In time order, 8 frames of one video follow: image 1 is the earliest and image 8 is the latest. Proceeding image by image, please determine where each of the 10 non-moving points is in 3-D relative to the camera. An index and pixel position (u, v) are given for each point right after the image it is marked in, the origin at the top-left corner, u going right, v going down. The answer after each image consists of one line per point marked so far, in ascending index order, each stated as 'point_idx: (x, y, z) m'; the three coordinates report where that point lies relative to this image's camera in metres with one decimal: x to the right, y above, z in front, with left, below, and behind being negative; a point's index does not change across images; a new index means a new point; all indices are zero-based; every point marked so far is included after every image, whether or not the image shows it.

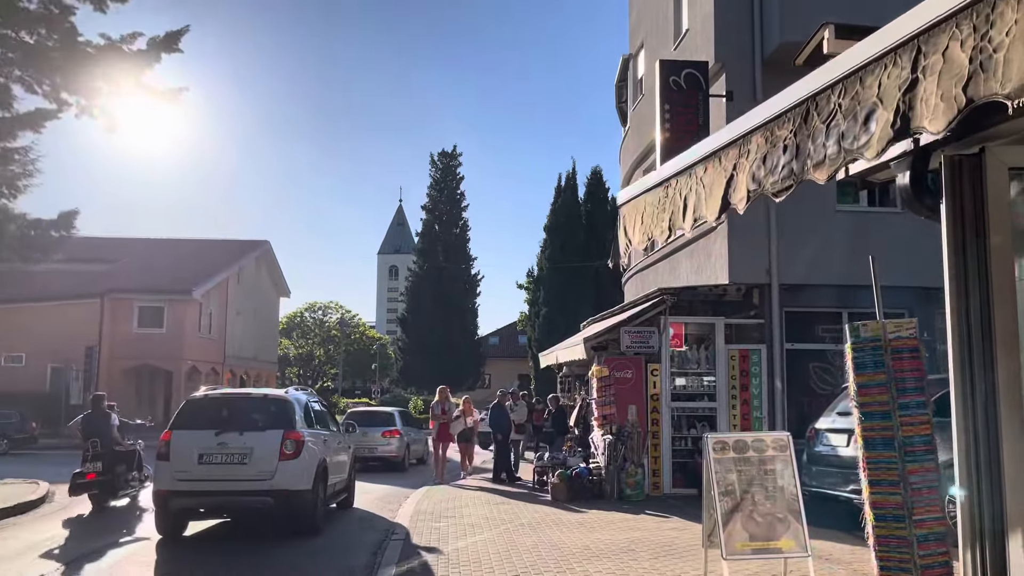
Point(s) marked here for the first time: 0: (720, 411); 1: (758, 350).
0: (+3.0, -1.8, +12.4) m
1: (+3.6, -0.9, +12.5) m
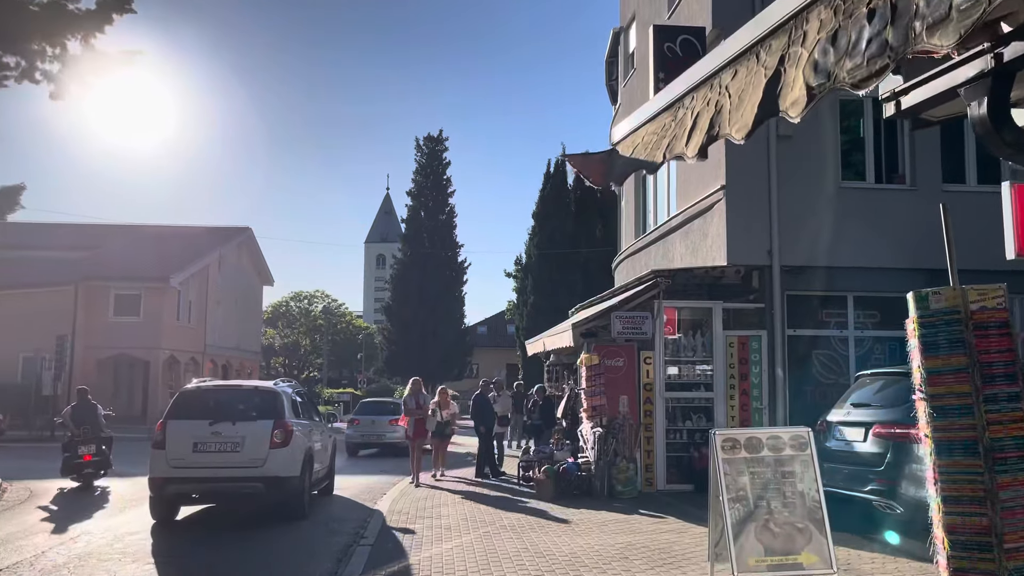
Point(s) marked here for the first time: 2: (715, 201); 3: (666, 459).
0: (+2.8, -1.6, +11.6) m
1: (+3.4, -0.7, +11.7) m
2: (+2.9, +1.2, +12.2) m
3: (+2.1, -2.3, +11.5) m
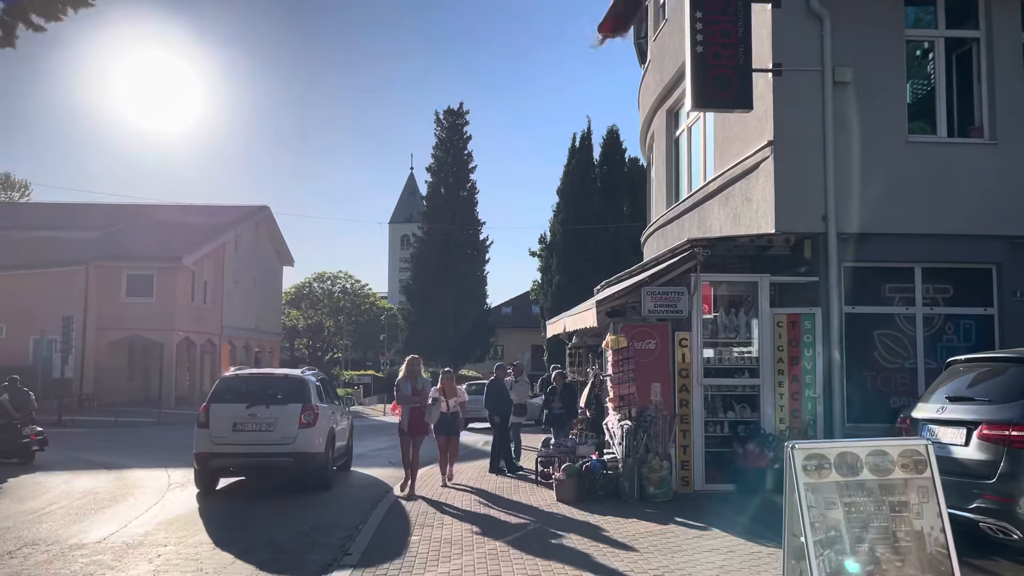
0: (+3.0, -1.2, +10.2) m
1: (+3.6, -0.3, +10.2) m
2: (+3.1, +1.6, +10.7) m
3: (+2.3, -2.0, +10.0) m
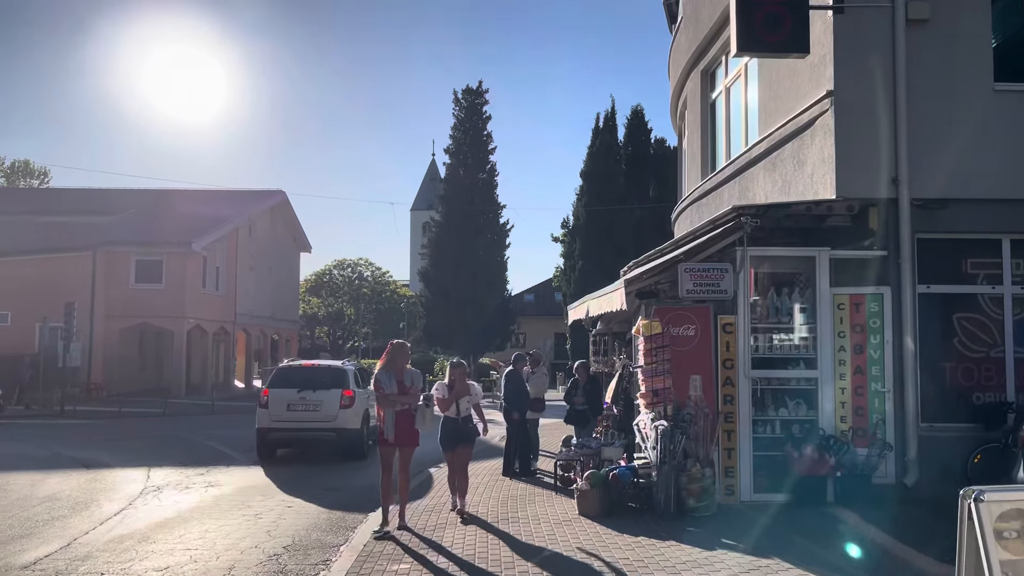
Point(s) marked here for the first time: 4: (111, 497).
0: (+3.2, -1.0, +8.6) m
1: (+3.7, -0.1, +8.7) m
2: (+3.2, +1.8, +9.1) m
3: (+2.4, -1.7, +8.6) m
4: (-4.8, -2.5, +10.2) m
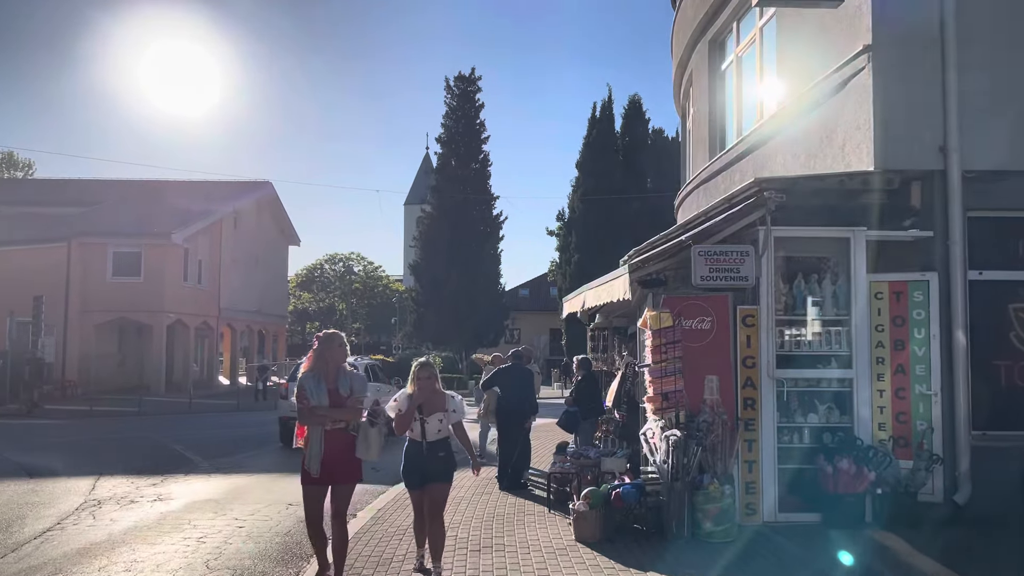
0: (+3.0, -0.9, +7.4) m
1: (+3.6, +0.1, +7.5) m
2: (+3.1, +2.0, +7.9) m
3: (+2.3, -1.6, +7.4) m
4: (-4.9, -2.4, +8.9) m
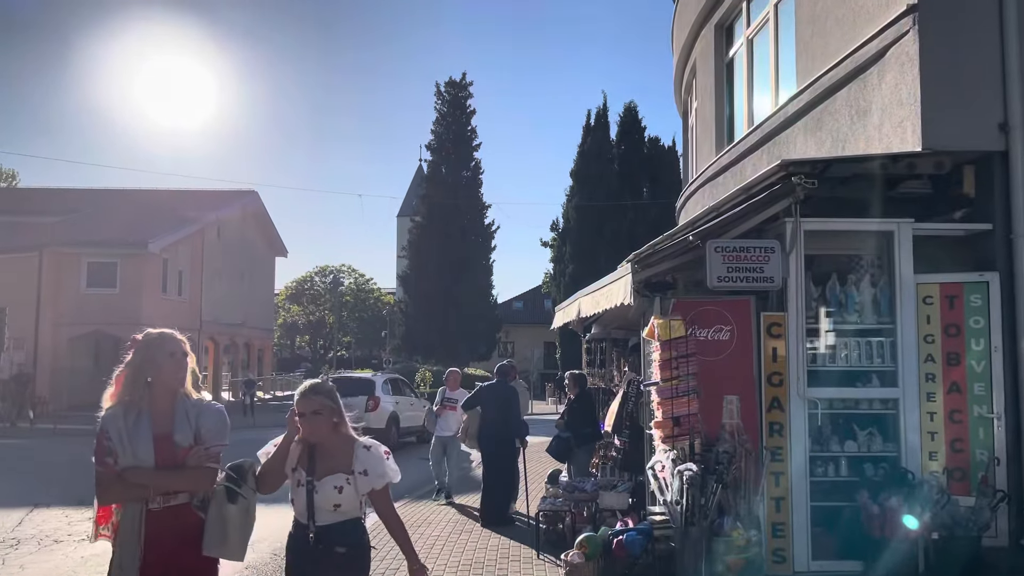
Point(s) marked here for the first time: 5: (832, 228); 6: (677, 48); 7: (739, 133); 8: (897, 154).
0: (+2.9, -0.9, +6.2) m
1: (+3.4, 0.0, +6.3) m
2: (+3.0, +1.9, +6.7) m
3: (+2.1, -1.6, +6.1) m
4: (-5.1, -2.4, +7.7) m
5: (+2.4, +0.5, +6.4) m
6: (+2.7, +3.9, +13.8) m
7: (+2.9, +2.0, +10.9) m
8: (+2.7, +1.0, +6.1) m
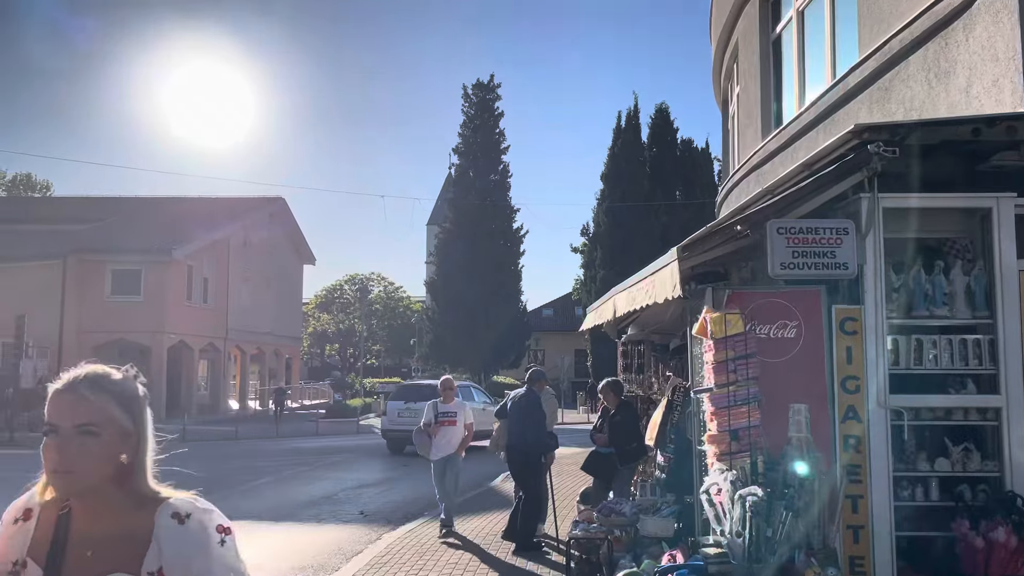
0: (+3.0, -0.8, +5.2) m
1: (+3.6, +0.1, +5.2) m
2: (+3.1, +2.0, +5.7) m
3: (+2.3, -1.6, +5.1) m
4: (-4.8, -2.4, +6.9) m
5: (+2.6, +0.5, +5.4) m
6: (+3.1, +3.9, +12.9) m
7: (+3.2, +2.0, +9.9) m
8: (+2.9, +1.0, +5.1) m
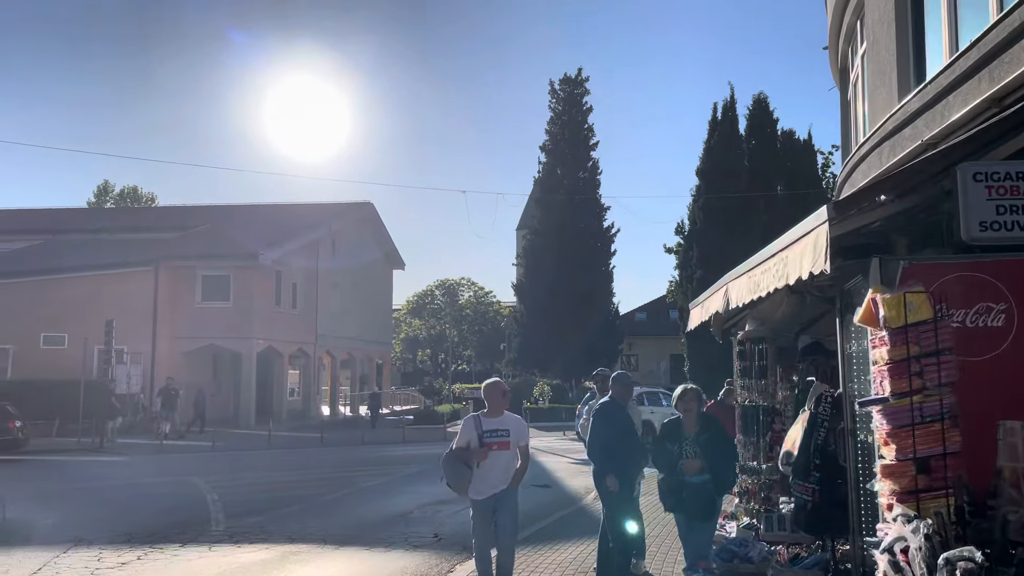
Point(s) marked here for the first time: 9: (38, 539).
0: (+3.4, -0.7, +3.6) m
1: (+4.0, +0.3, +3.5) m
2: (+3.5, +2.2, +4.1) m
3: (+2.7, -1.4, +3.6) m
4: (-4.2, -2.3, +6.1) m
5: (+3.0, +0.7, +3.8) m
6: (+4.2, +4.0, +11.2) m
7: (+4.1, +2.1, +8.2) m
8: (+3.3, +1.2, +3.5) m
9: (-4.9, -2.7, +9.1) m
